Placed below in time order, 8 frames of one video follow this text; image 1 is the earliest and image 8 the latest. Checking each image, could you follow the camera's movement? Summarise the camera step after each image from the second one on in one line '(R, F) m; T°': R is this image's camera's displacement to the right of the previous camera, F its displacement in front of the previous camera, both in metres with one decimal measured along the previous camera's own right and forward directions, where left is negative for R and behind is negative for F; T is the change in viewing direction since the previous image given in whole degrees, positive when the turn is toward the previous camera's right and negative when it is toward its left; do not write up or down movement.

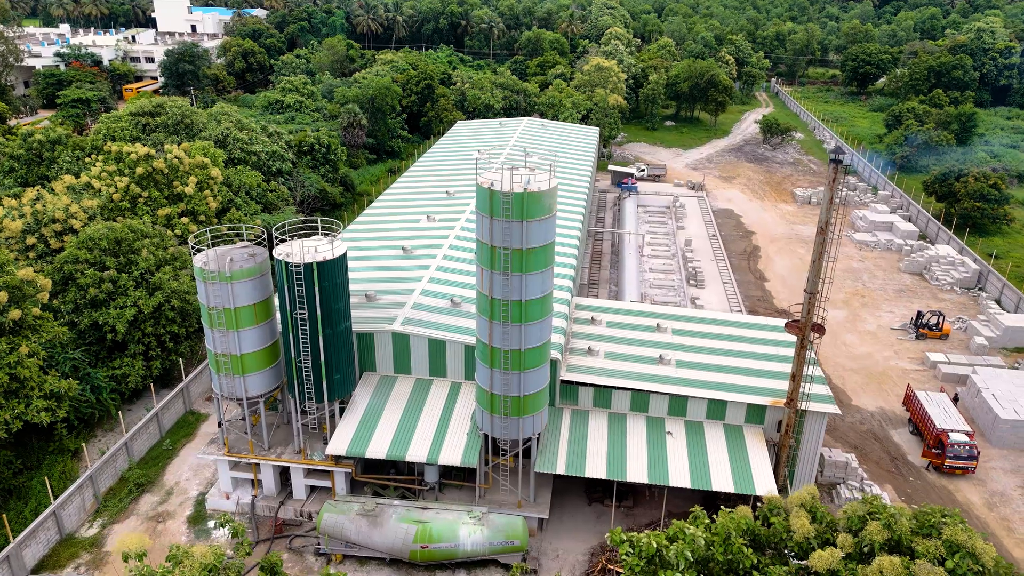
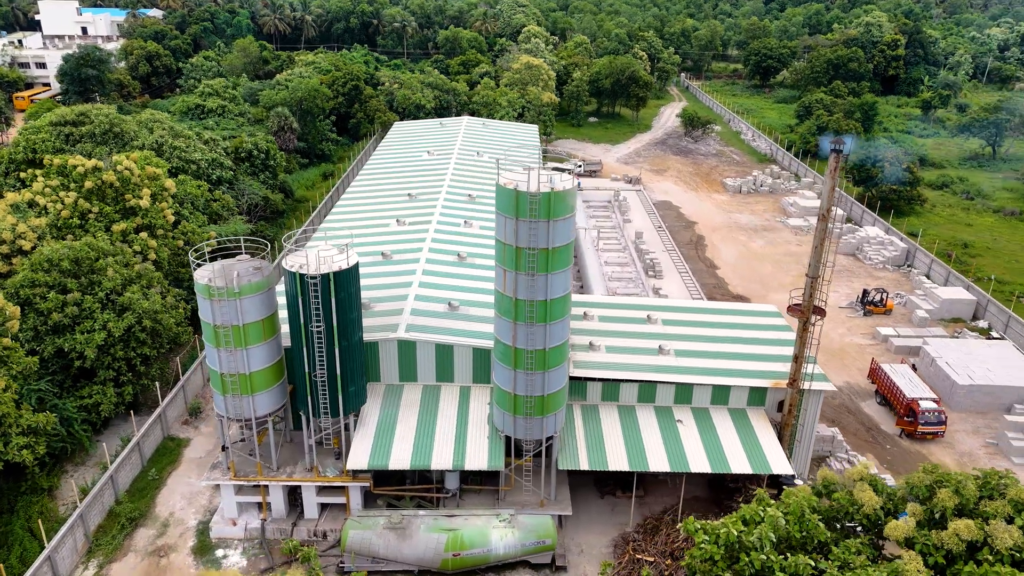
(-3.0, +0.2) m; +7°
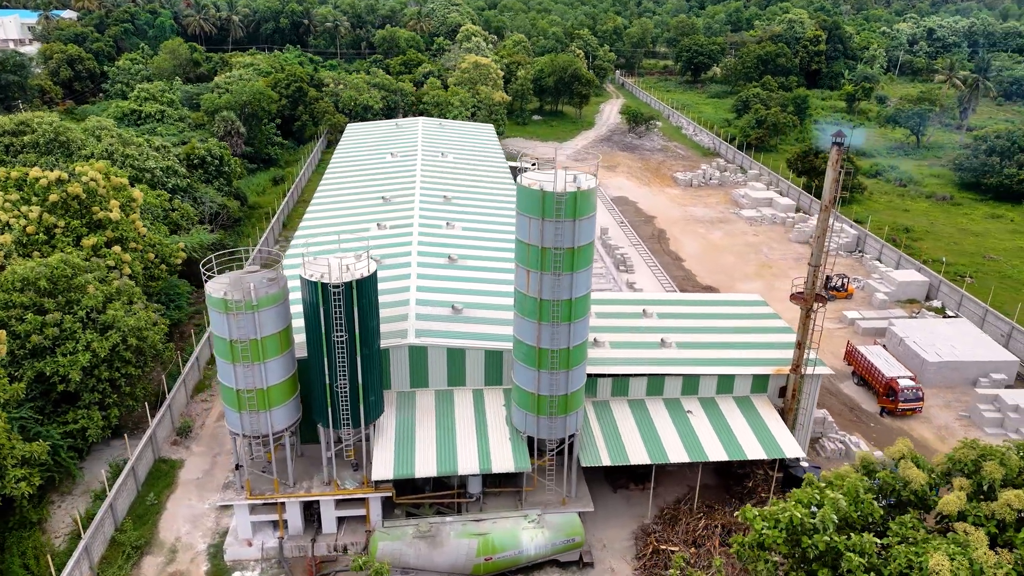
(-2.5, +0.1) m; +5°
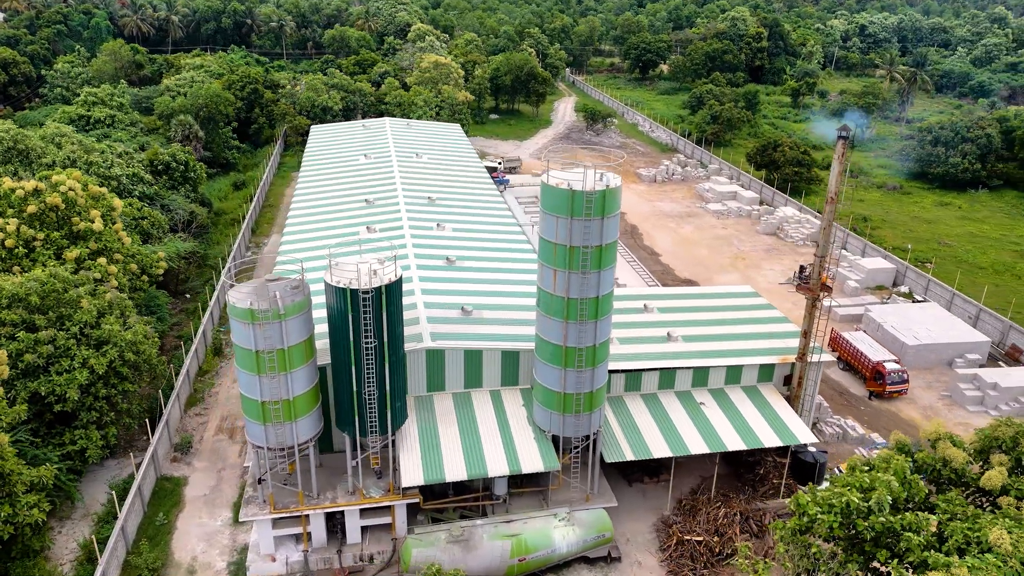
(-2.2, +0.1) m; +4°
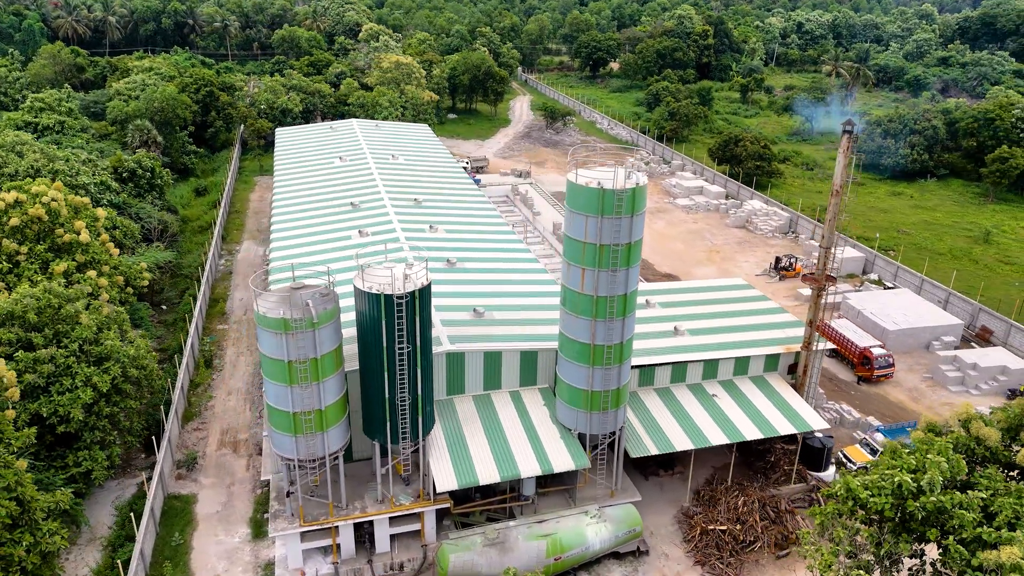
(-2.2, +0.1) m; +4°
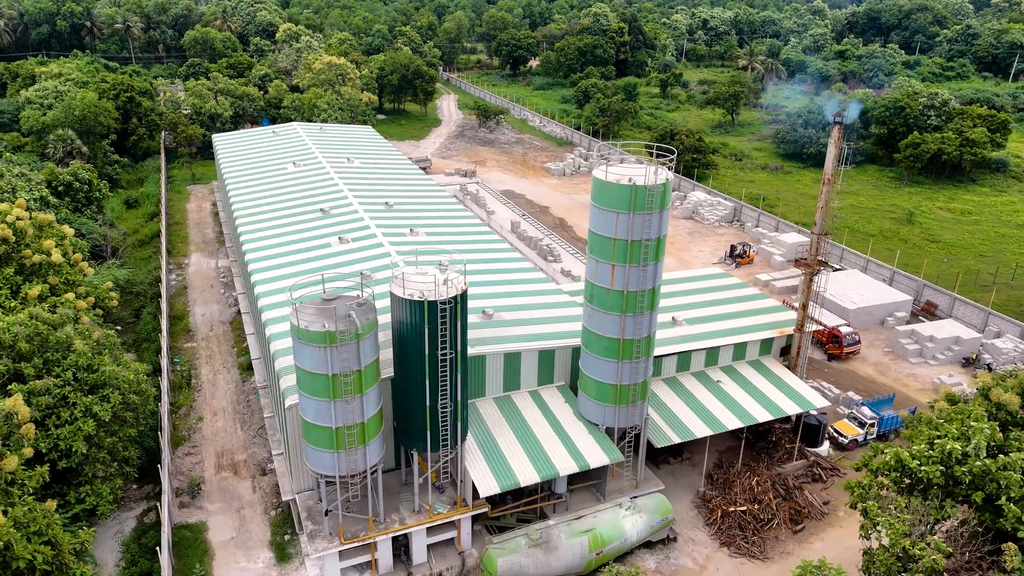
(-3.2, +0.2) m; +7°
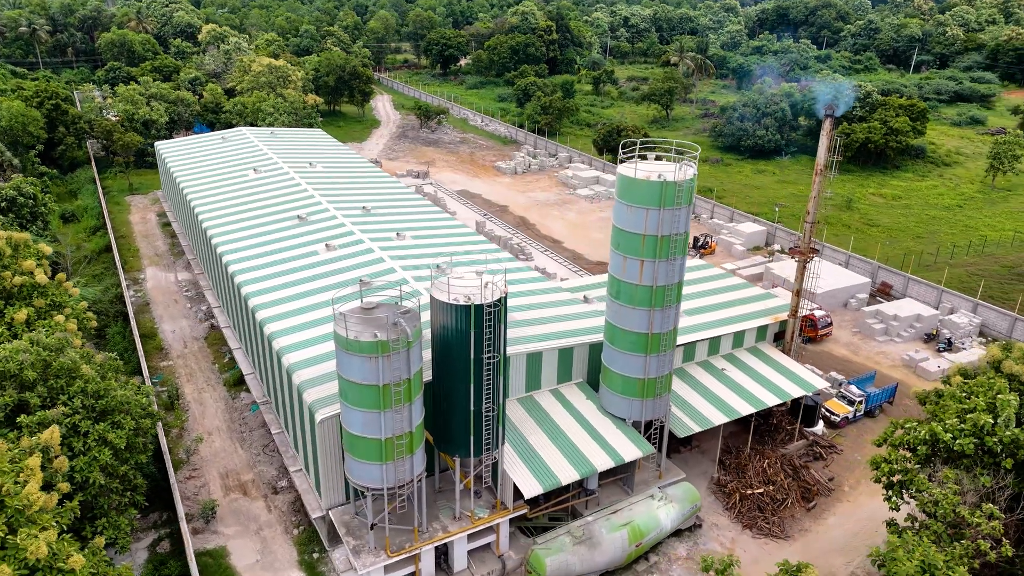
(-2.9, +0.2) m; +6°
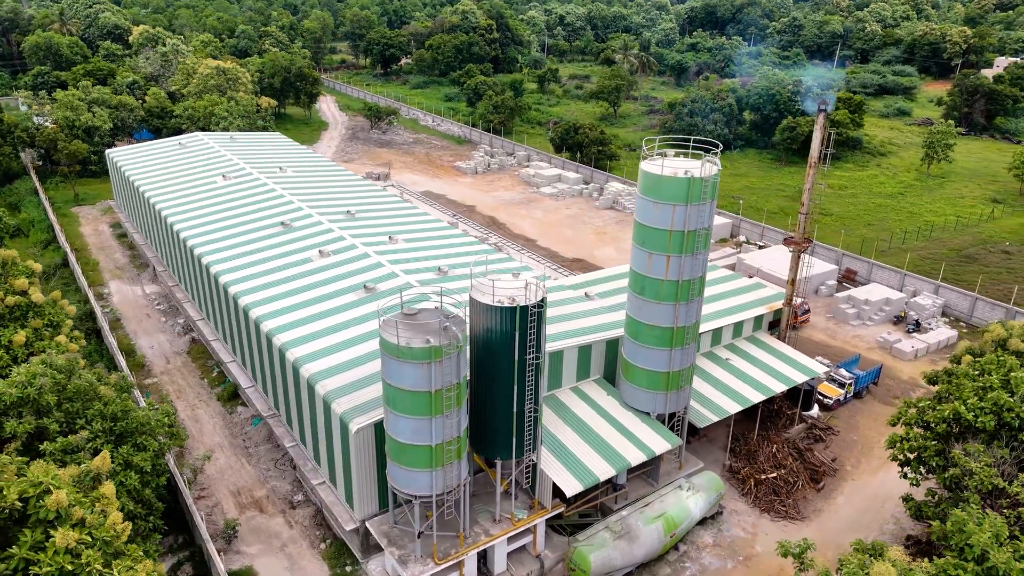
(-2.6, +0.1) m; +5°
